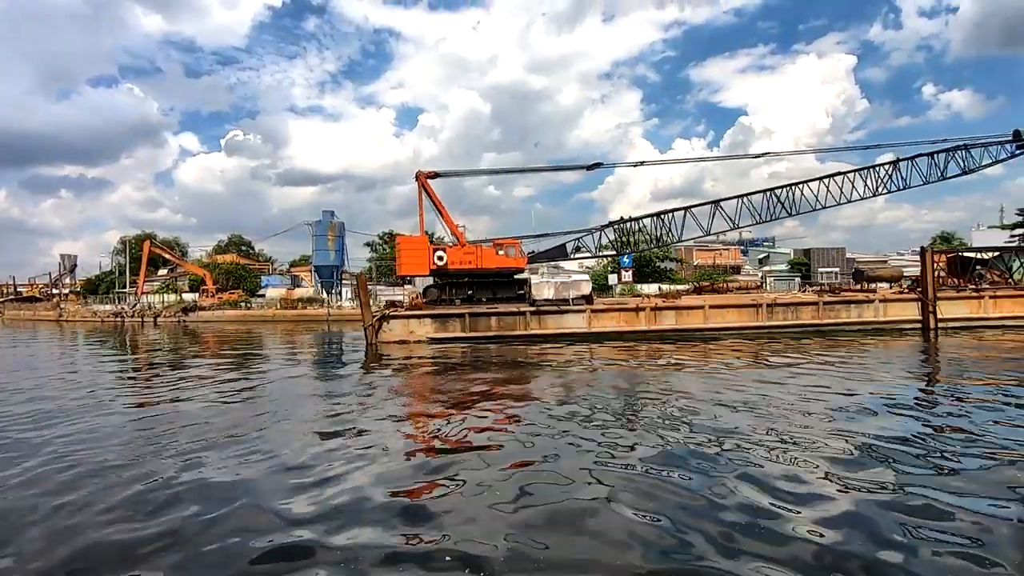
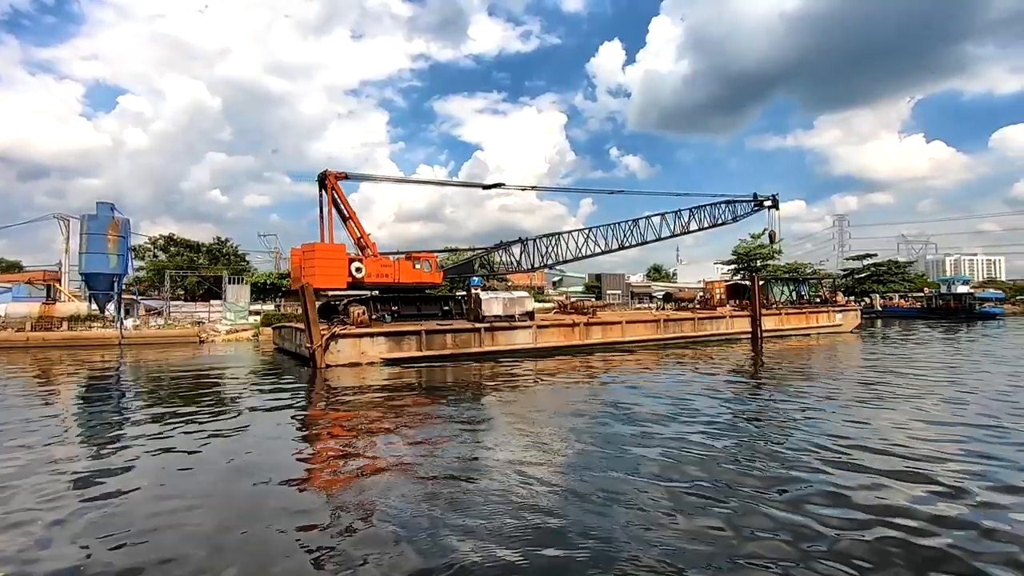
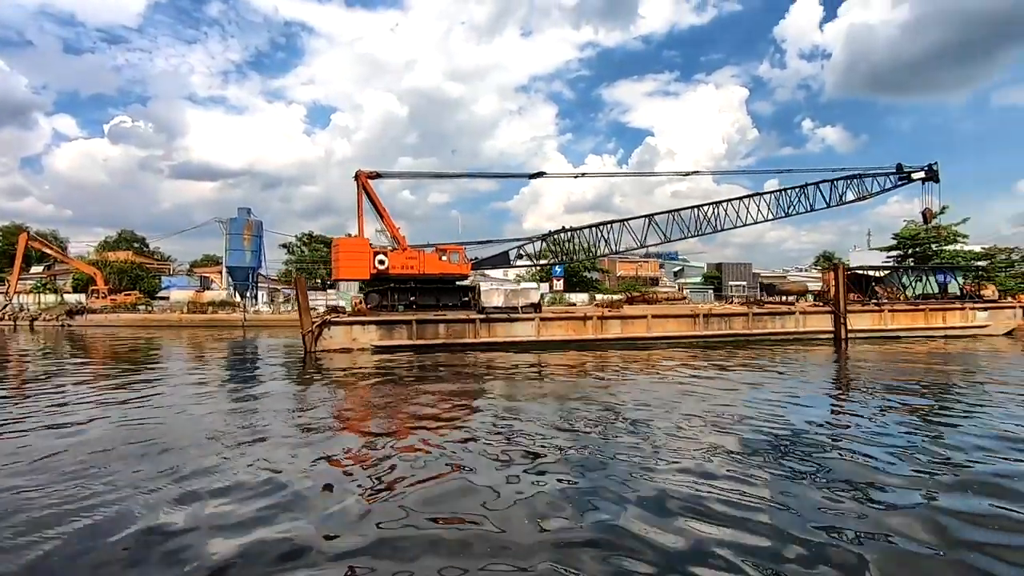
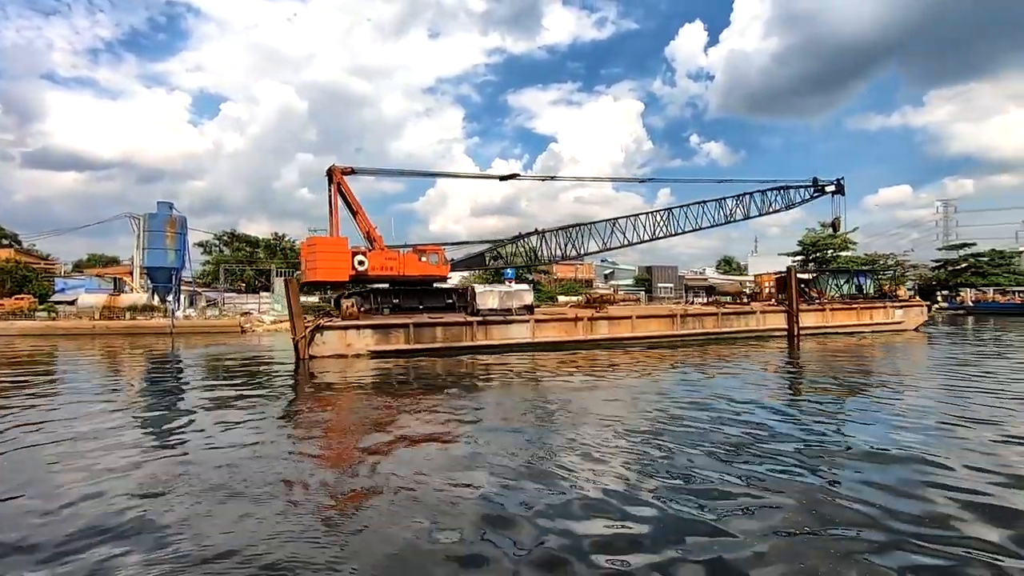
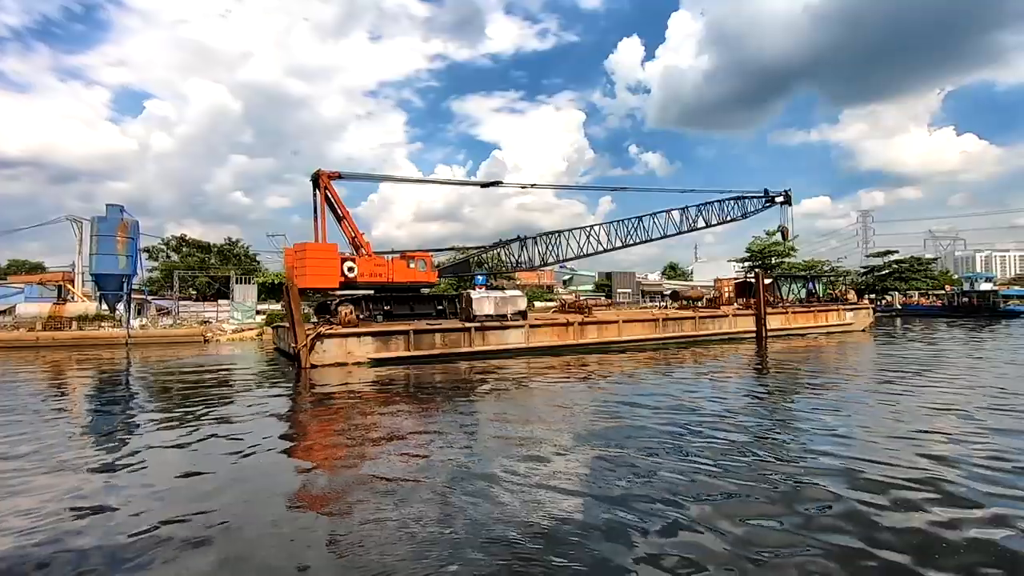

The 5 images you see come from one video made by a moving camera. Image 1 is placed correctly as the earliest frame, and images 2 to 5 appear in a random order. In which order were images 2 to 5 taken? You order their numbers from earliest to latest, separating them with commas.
3, 4, 5, 2
